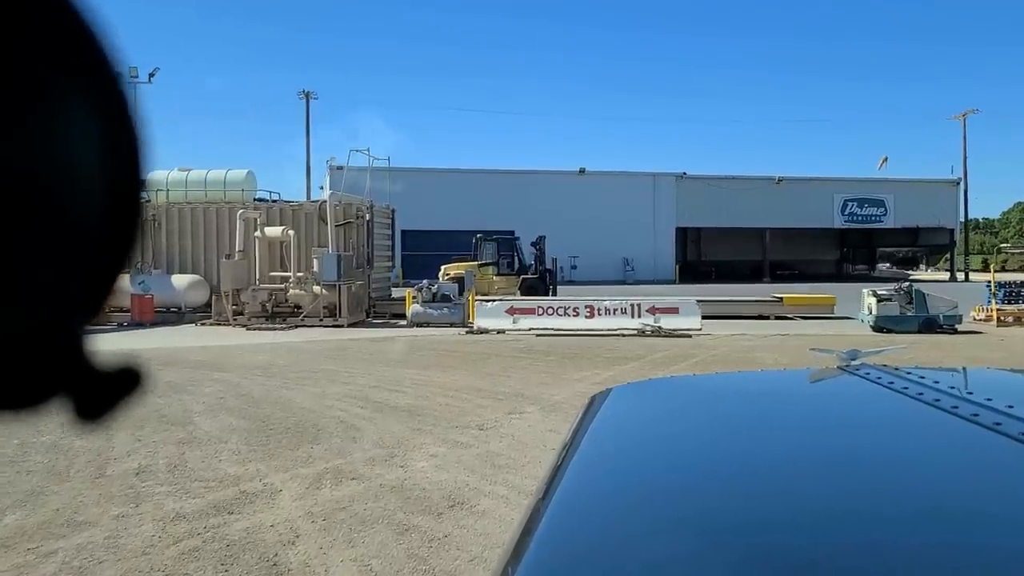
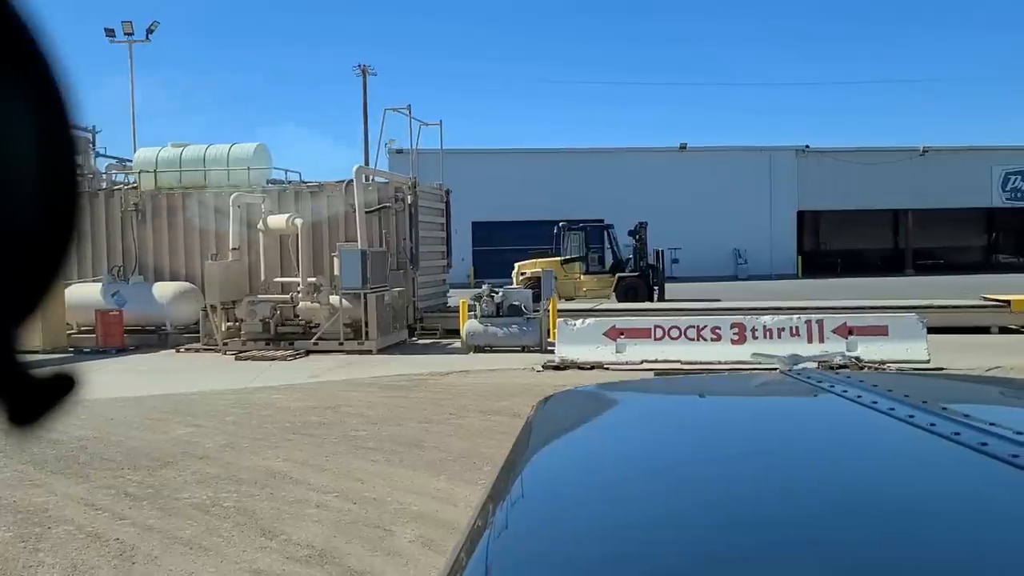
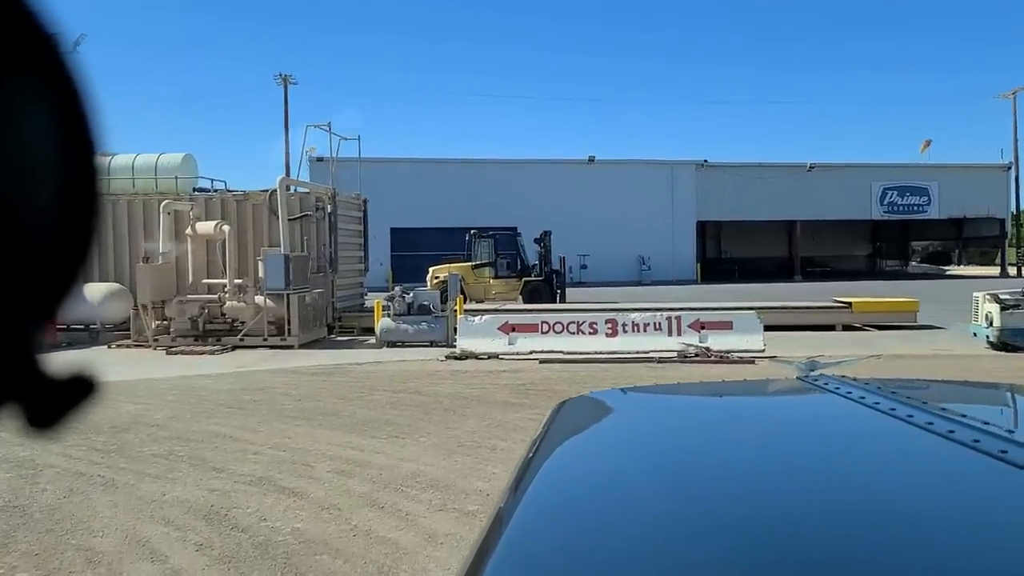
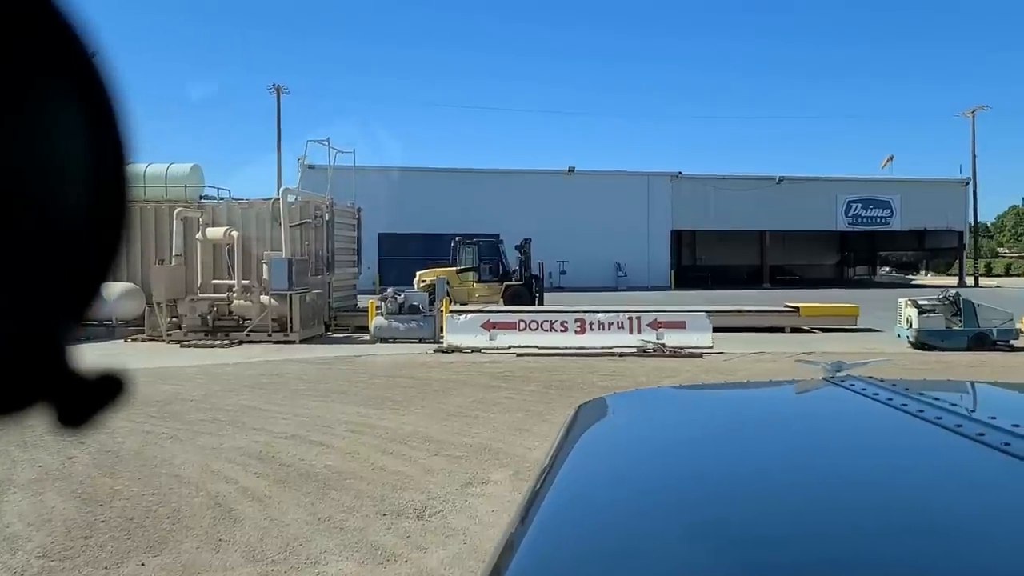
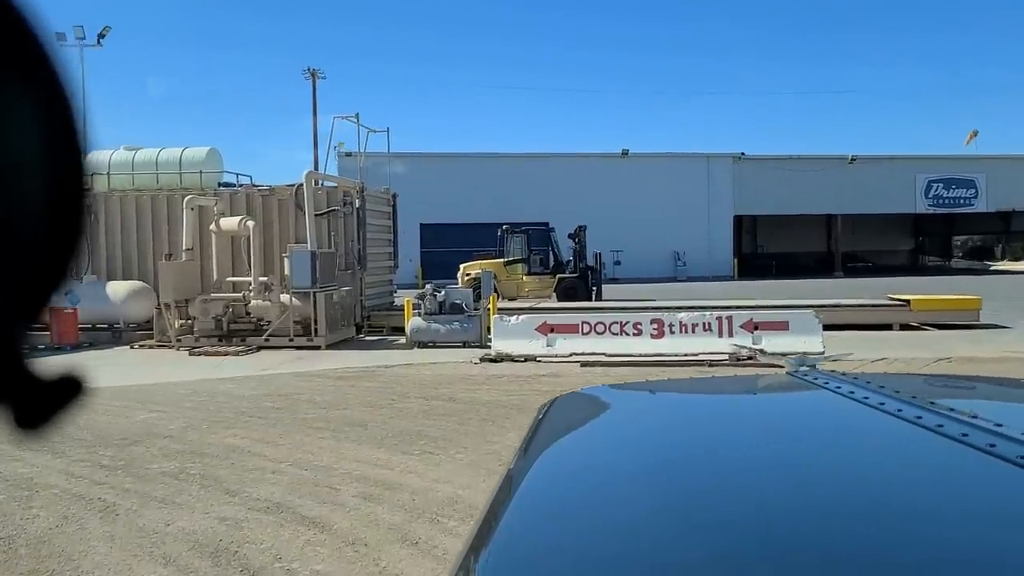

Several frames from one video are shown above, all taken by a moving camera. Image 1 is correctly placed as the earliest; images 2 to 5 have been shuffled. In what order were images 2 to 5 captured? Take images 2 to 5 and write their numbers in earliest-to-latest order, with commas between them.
4, 3, 5, 2
